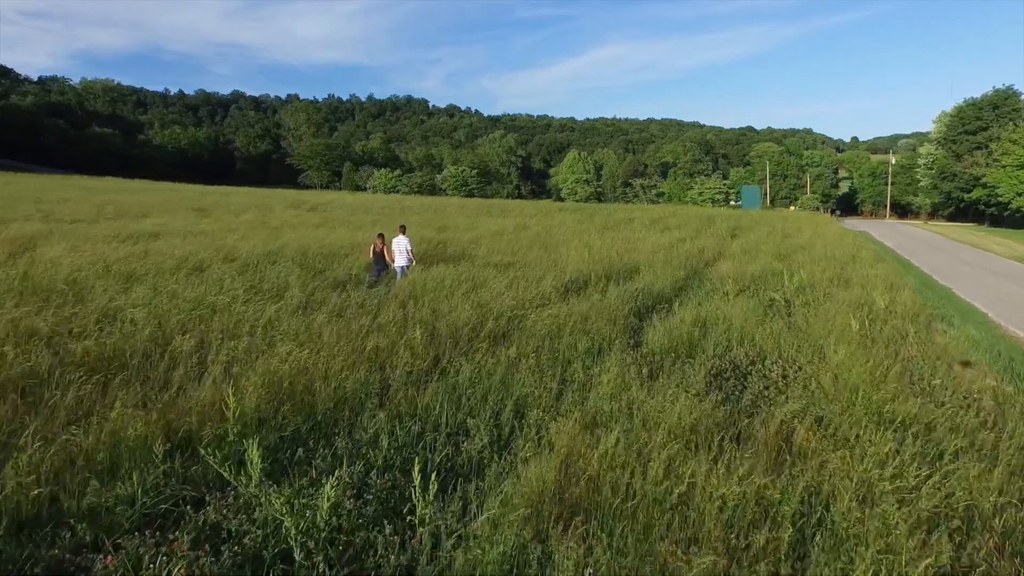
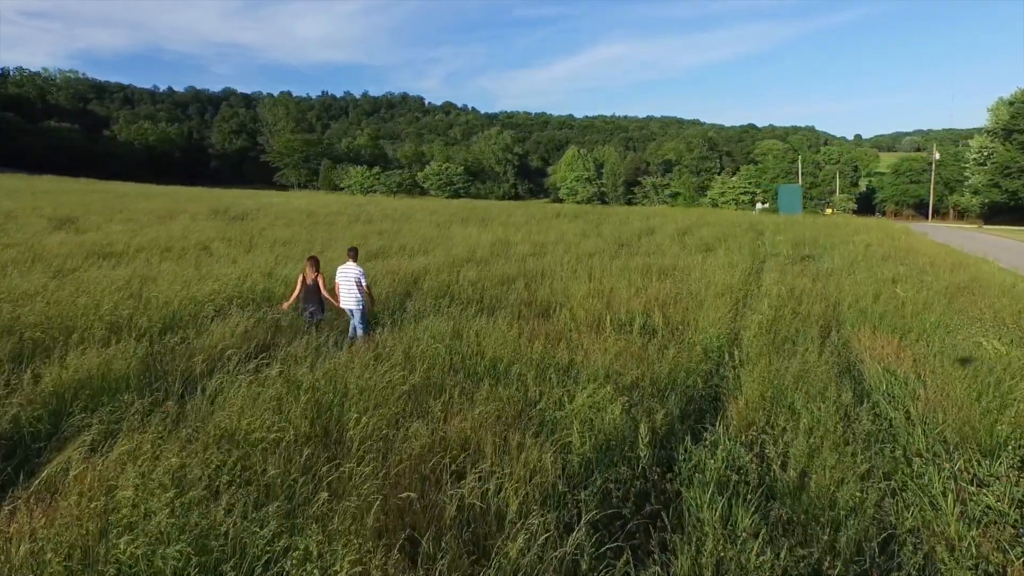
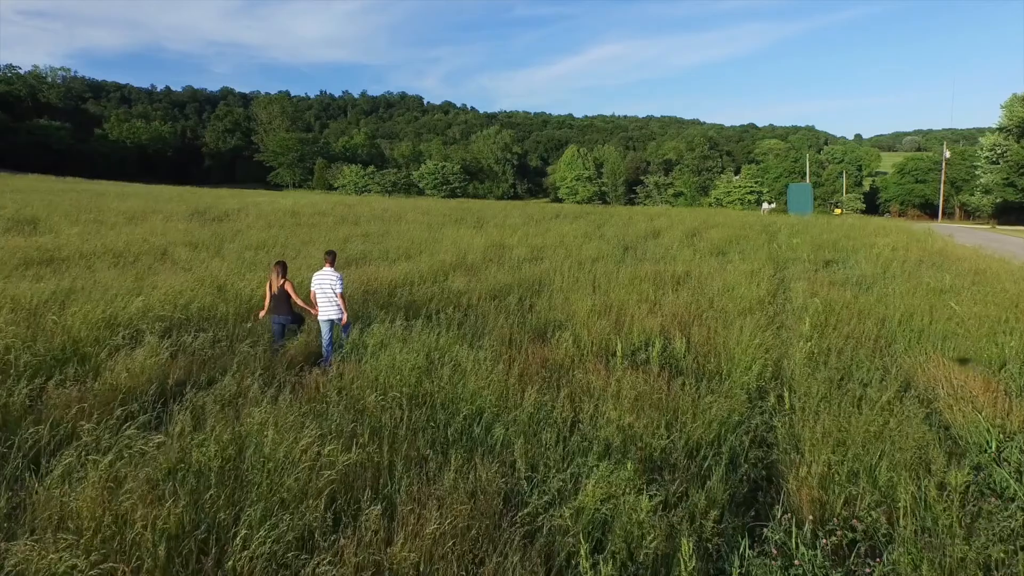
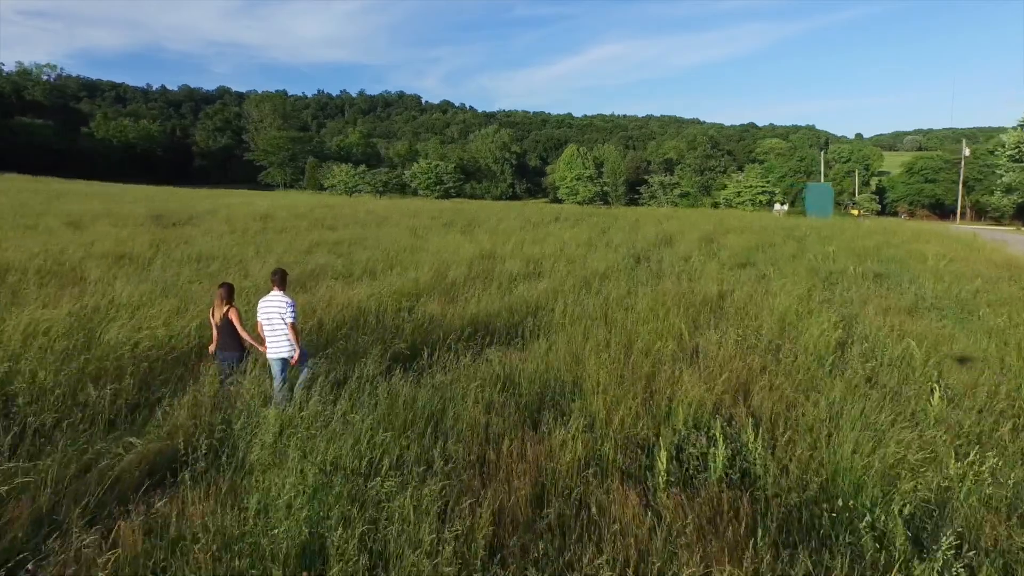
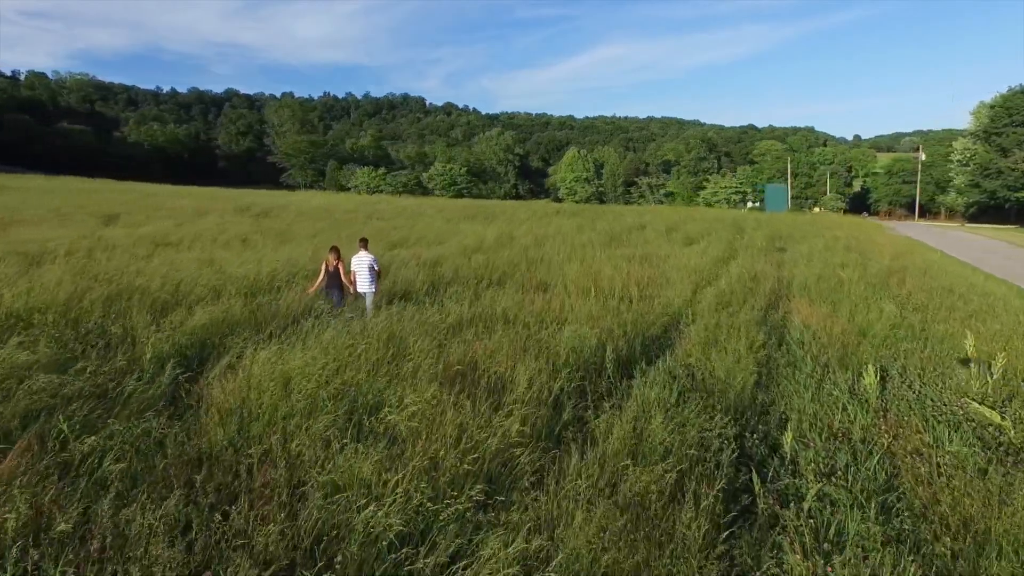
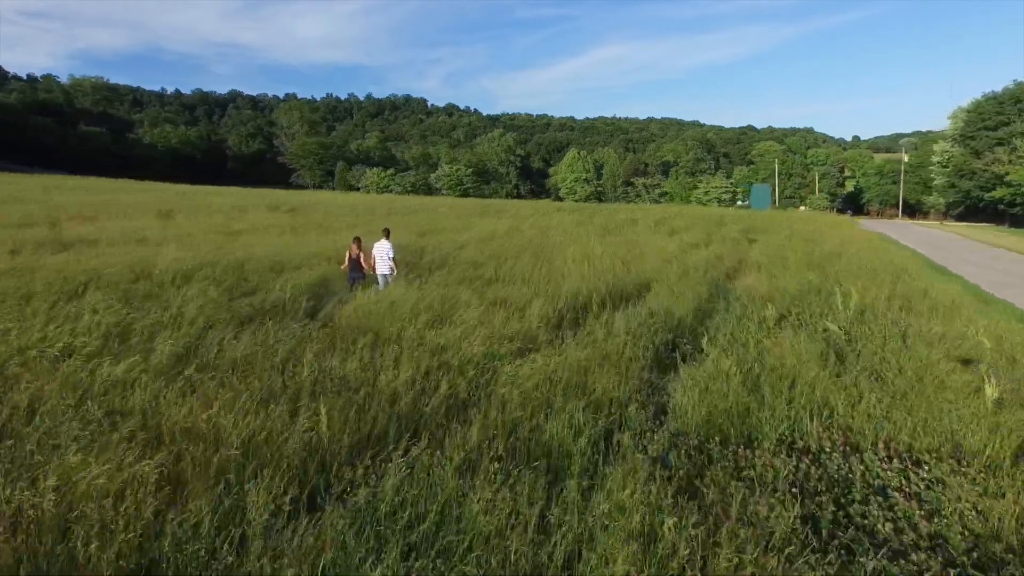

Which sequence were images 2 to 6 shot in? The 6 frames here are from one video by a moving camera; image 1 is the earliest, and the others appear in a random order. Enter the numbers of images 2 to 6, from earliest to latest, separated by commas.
6, 5, 2, 3, 4
